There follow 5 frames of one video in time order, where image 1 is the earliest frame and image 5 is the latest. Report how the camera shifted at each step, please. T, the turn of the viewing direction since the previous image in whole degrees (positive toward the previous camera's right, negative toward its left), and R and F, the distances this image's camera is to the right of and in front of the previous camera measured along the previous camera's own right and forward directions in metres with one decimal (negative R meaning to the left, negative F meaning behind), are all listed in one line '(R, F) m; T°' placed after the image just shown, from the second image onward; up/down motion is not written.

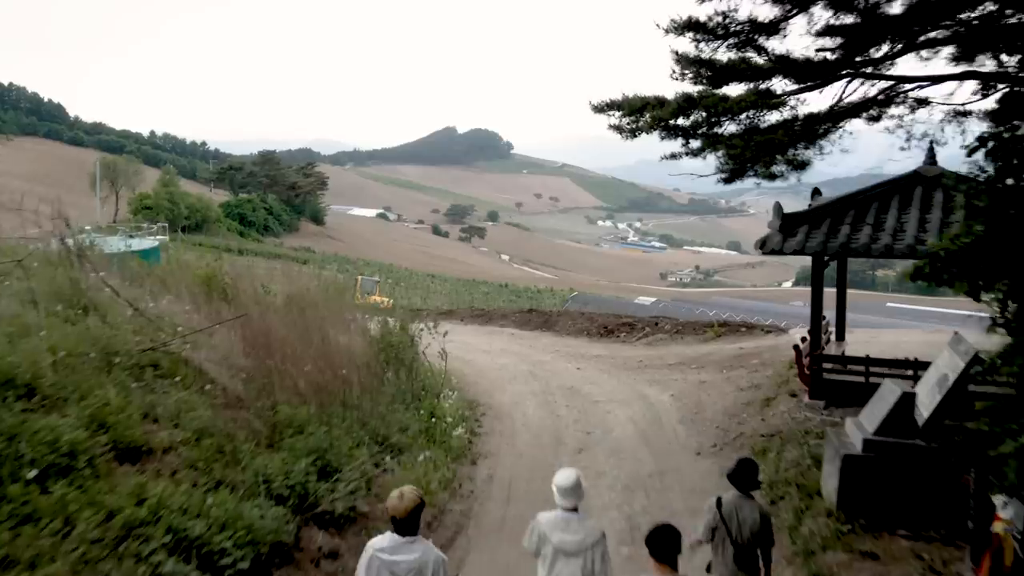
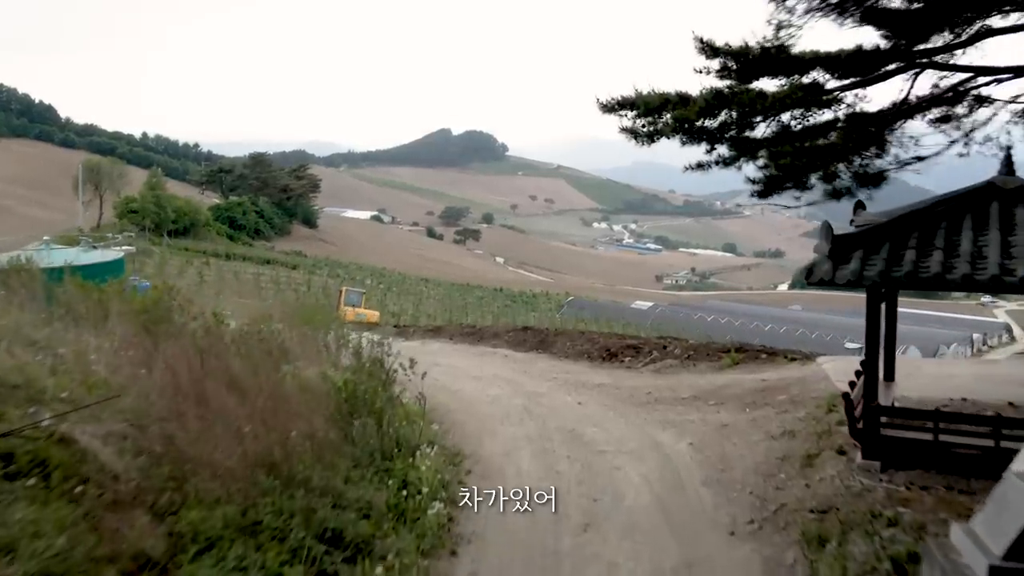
(0.0, +1.0) m; 0°
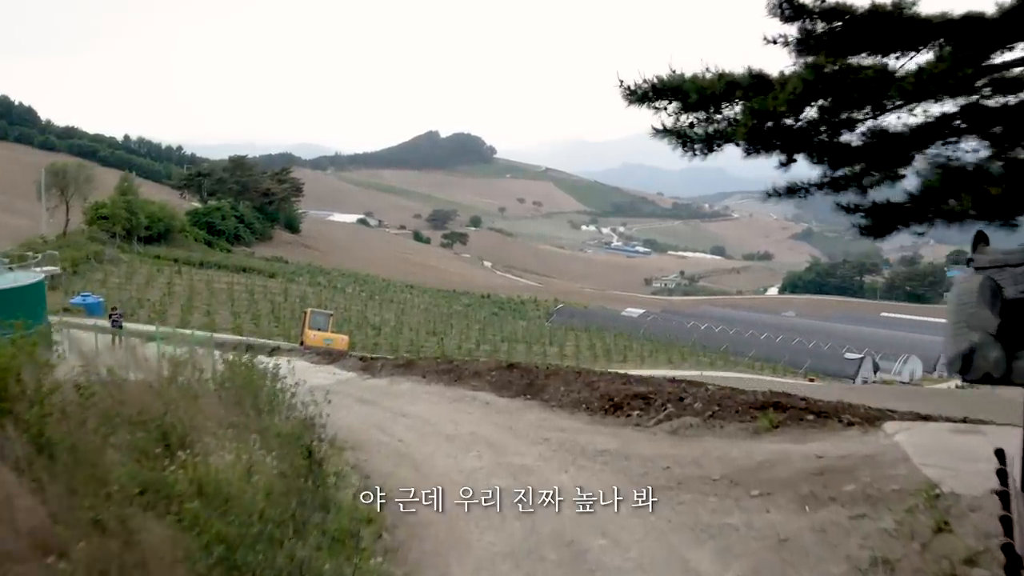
(0.0, +1.7) m; +1°
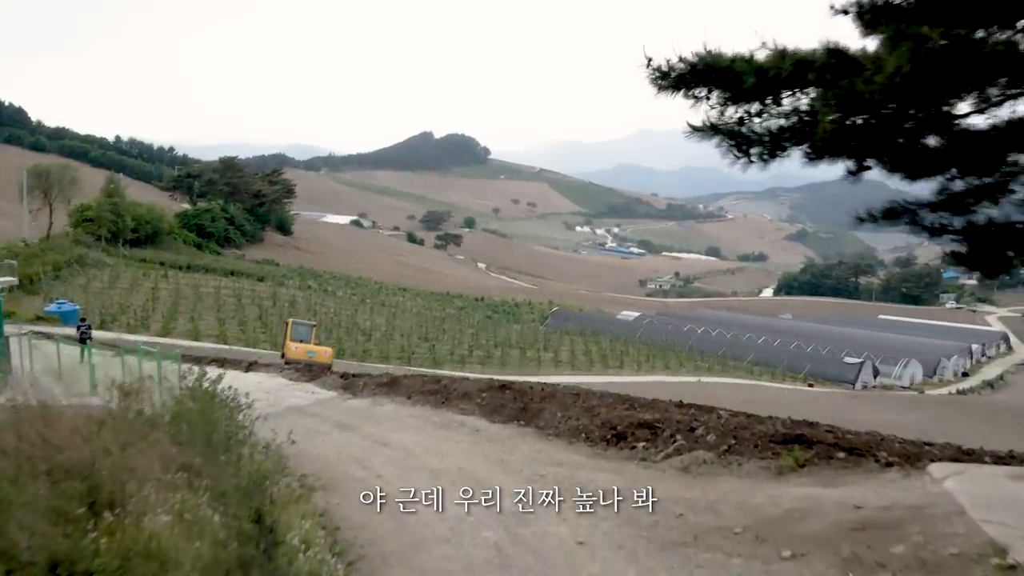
(0.0, +0.8) m; 0°
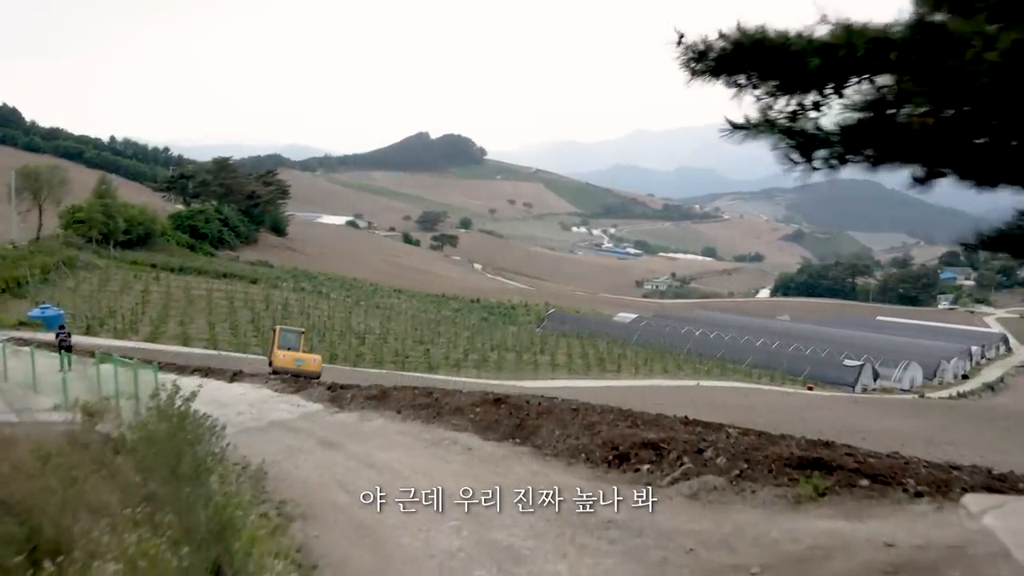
(0.0, +0.5) m; 0°
